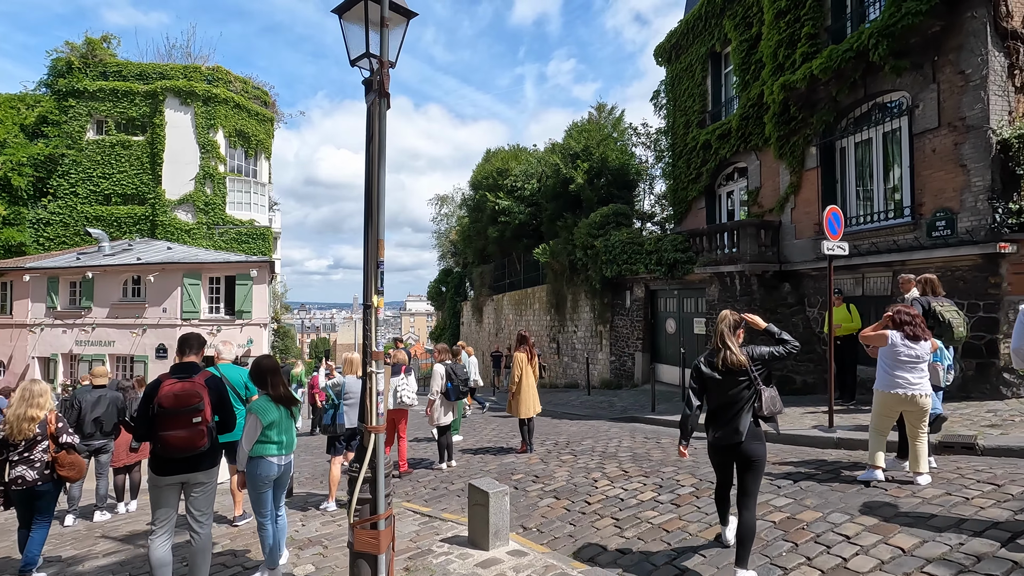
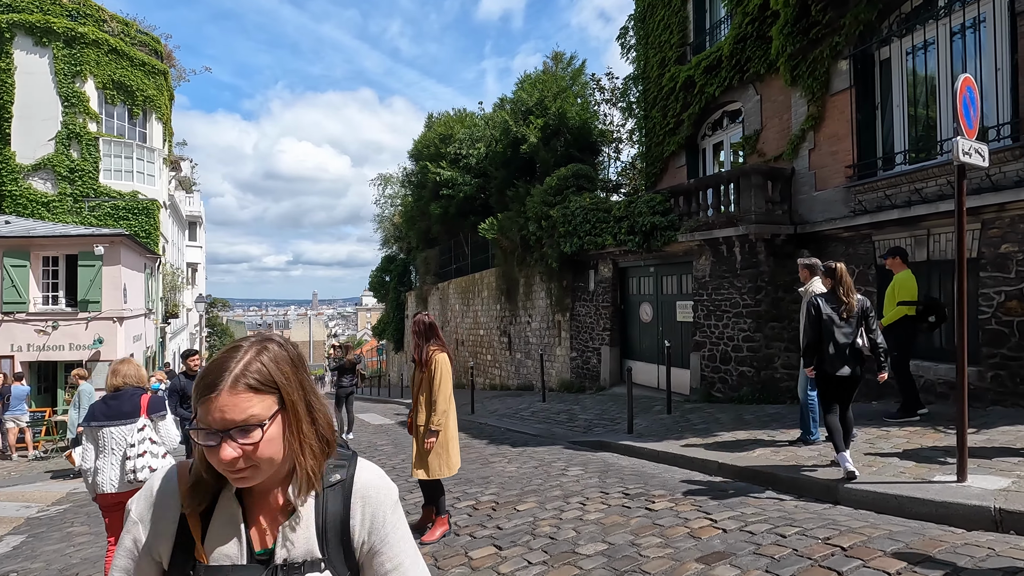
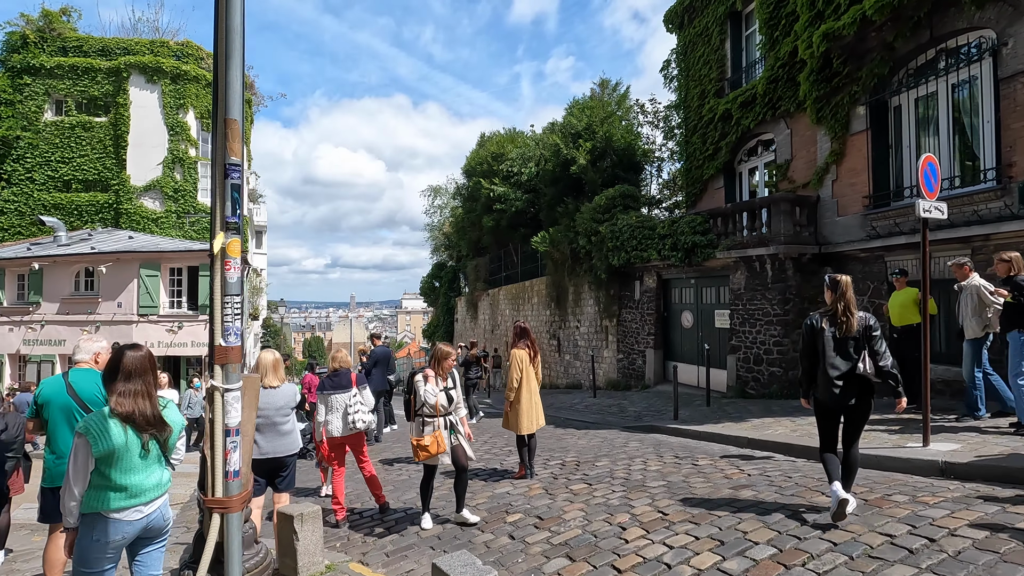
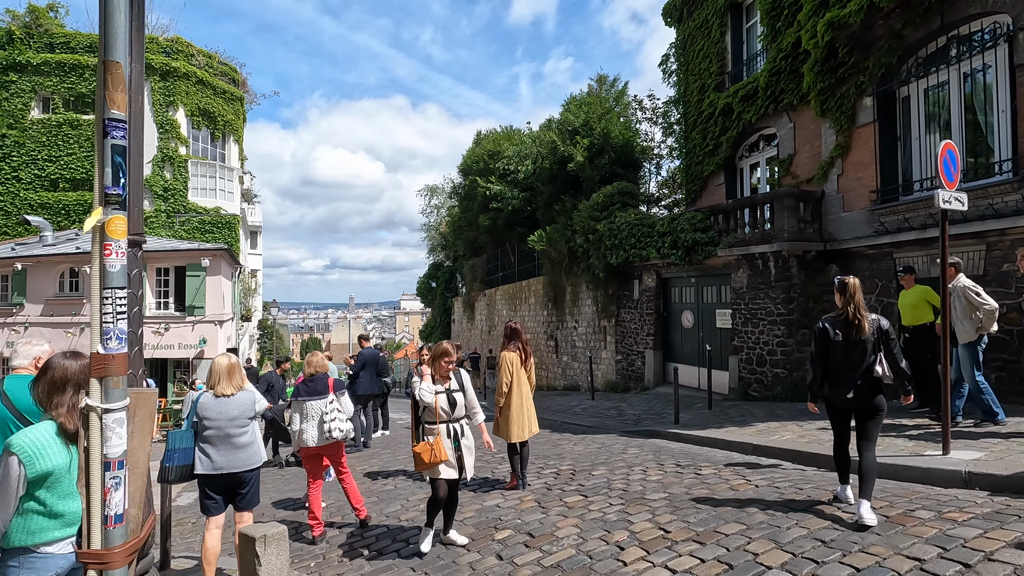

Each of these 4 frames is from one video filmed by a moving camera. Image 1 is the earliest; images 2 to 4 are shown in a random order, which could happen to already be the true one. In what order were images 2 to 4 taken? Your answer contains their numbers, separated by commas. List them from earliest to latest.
3, 4, 2
